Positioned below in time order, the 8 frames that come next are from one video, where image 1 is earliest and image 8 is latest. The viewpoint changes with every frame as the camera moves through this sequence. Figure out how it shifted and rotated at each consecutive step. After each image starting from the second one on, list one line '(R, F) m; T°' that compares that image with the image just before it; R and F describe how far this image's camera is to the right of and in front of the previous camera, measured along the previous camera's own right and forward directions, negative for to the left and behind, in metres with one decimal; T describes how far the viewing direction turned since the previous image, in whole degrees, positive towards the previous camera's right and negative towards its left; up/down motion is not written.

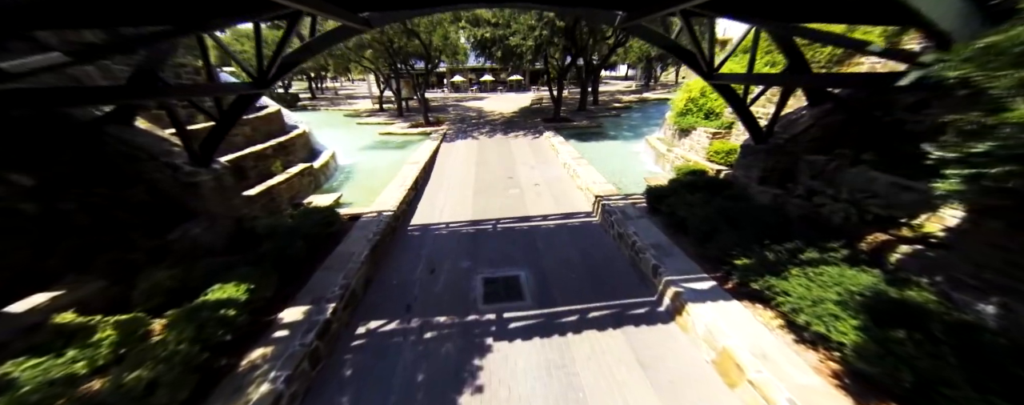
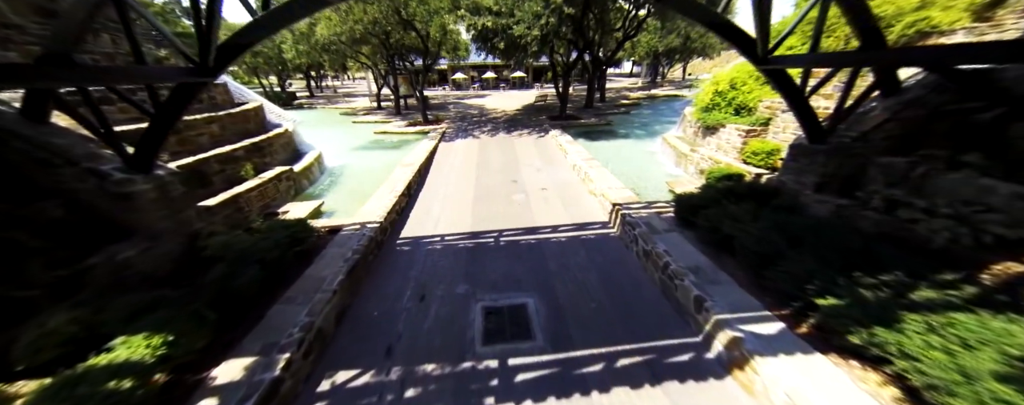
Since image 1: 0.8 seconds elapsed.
(0.0, +0.8) m; -1°
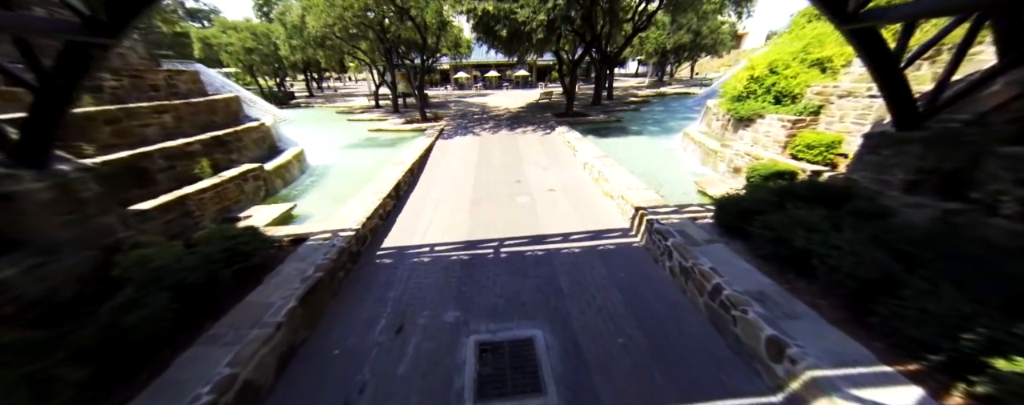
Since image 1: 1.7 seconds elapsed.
(0.0, +0.8) m; -1°
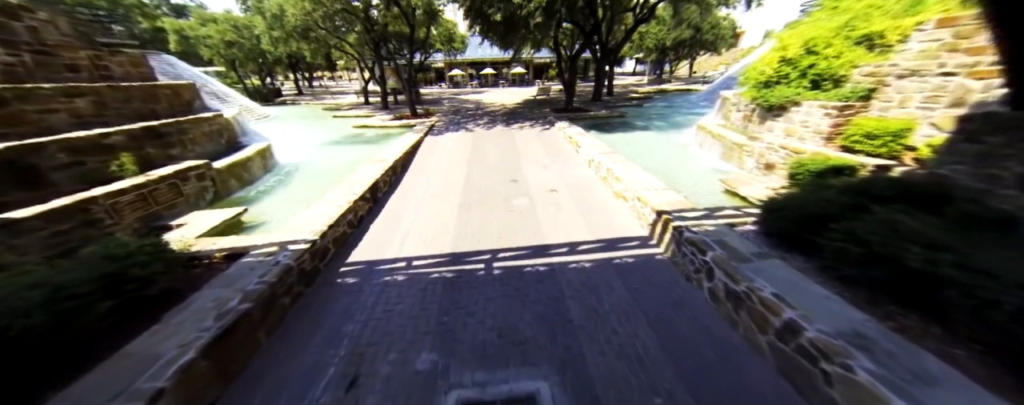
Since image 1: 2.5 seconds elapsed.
(0.0, +0.8) m; +1°
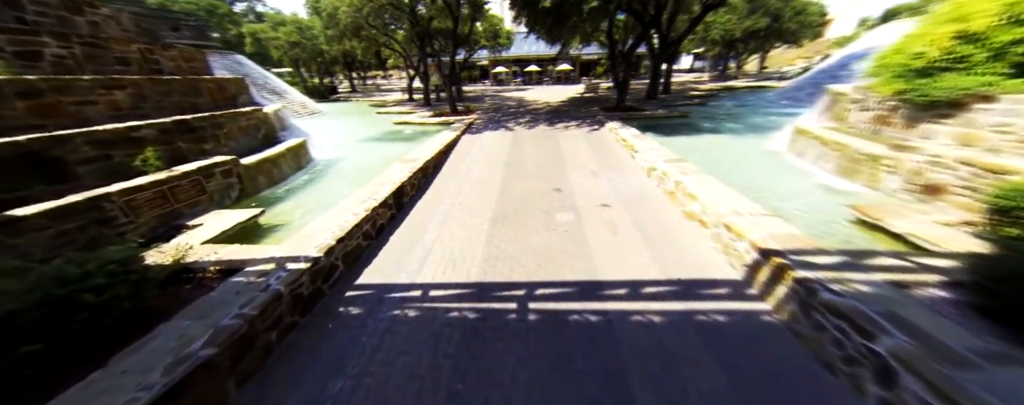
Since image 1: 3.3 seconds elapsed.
(-0.1, +0.8) m; -8°
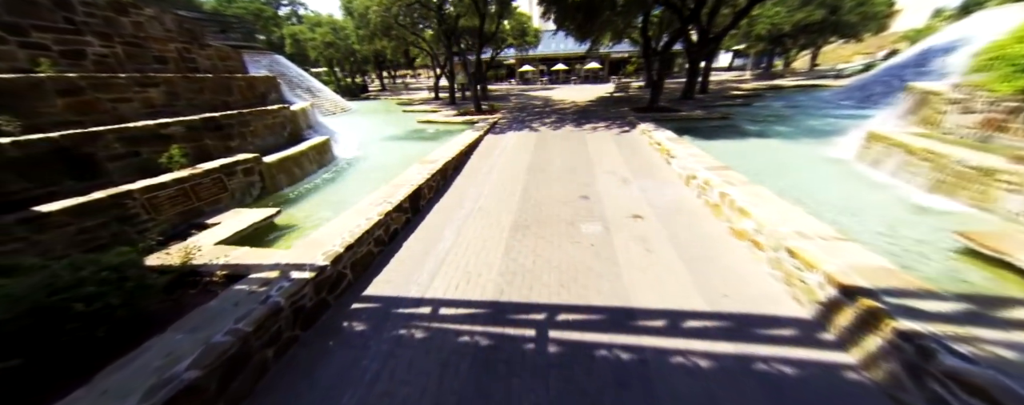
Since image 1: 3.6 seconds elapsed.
(0.0, +0.3) m; -5°
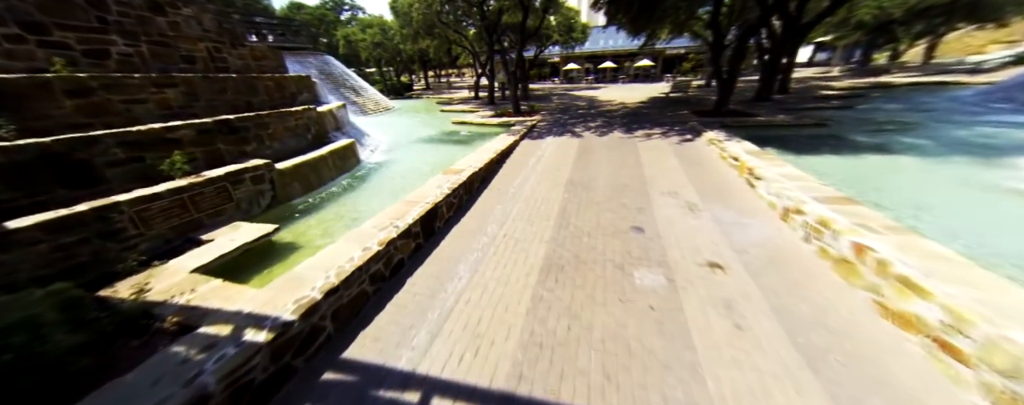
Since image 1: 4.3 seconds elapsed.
(0.0, +0.8) m; -8°
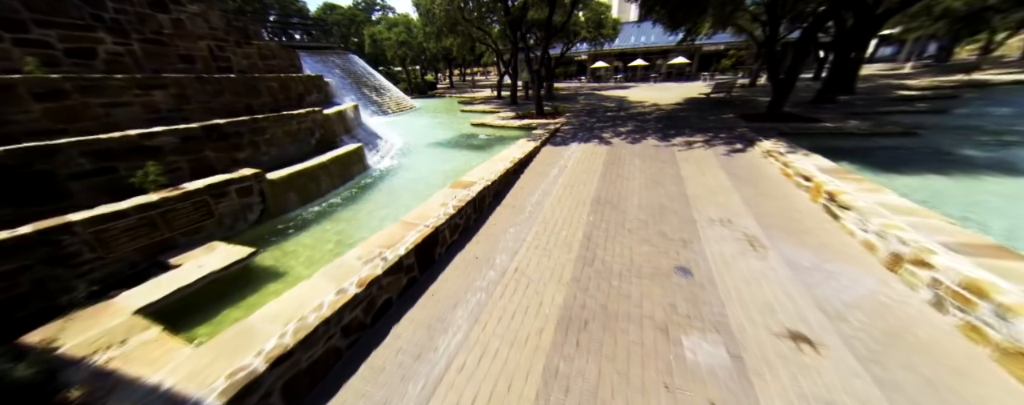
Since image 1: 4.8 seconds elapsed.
(+0.1, +0.6) m; -4°
